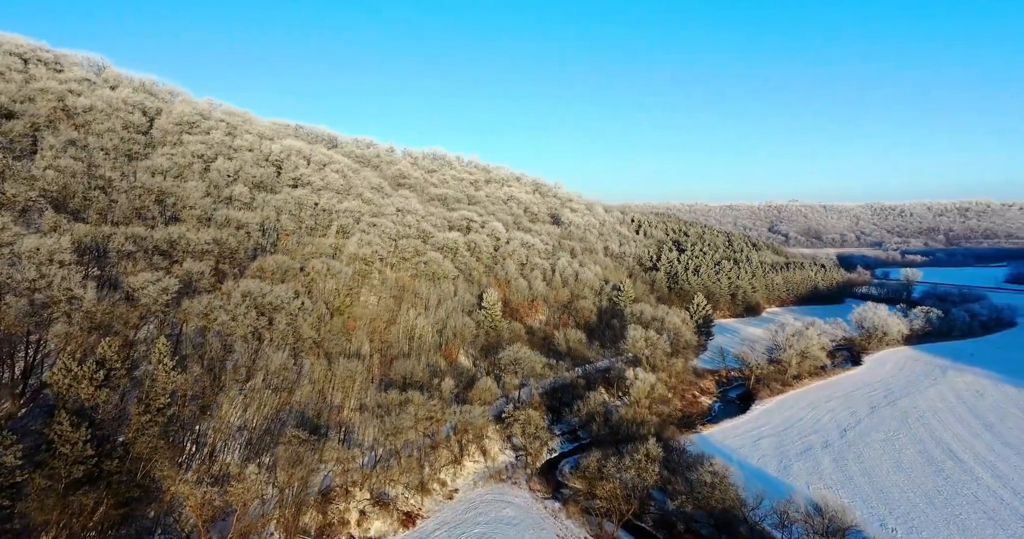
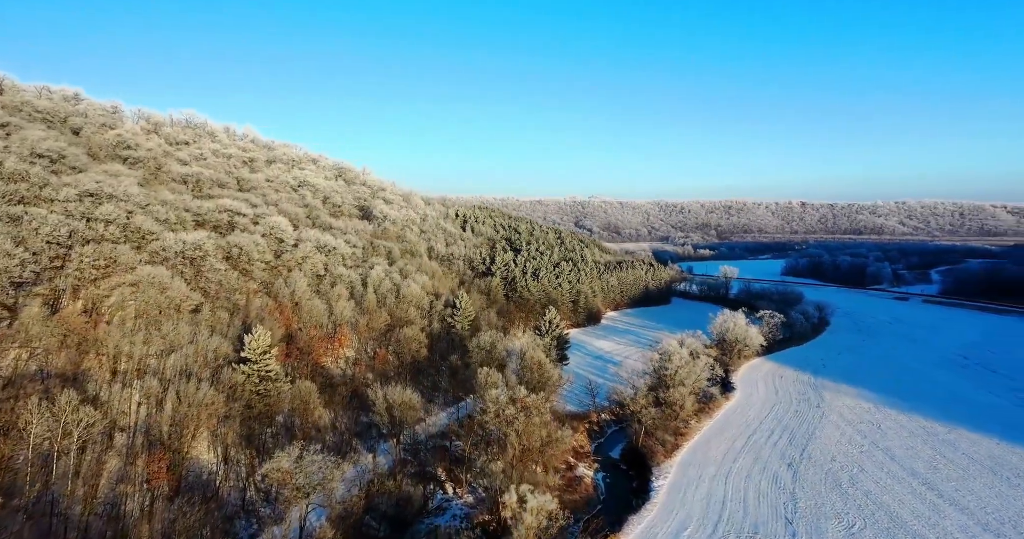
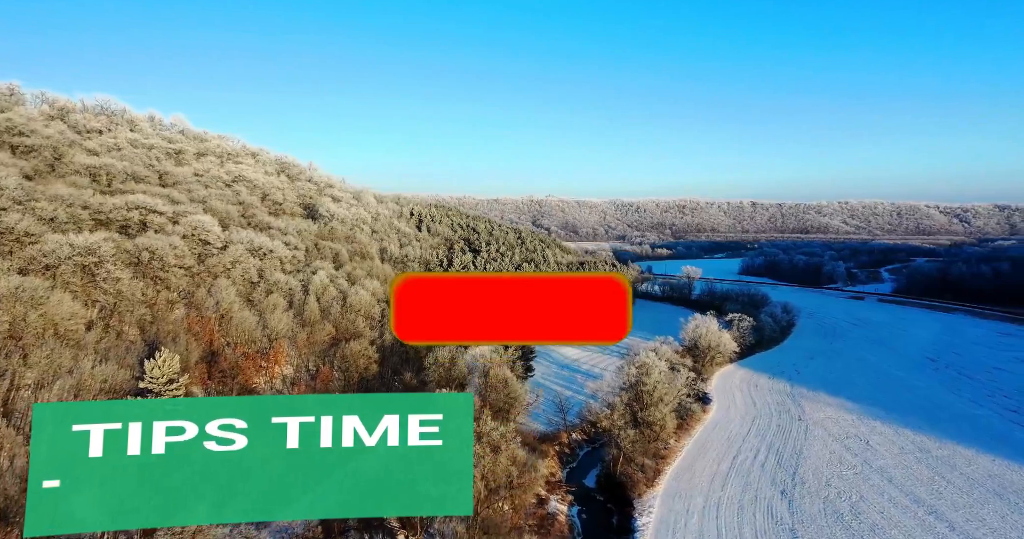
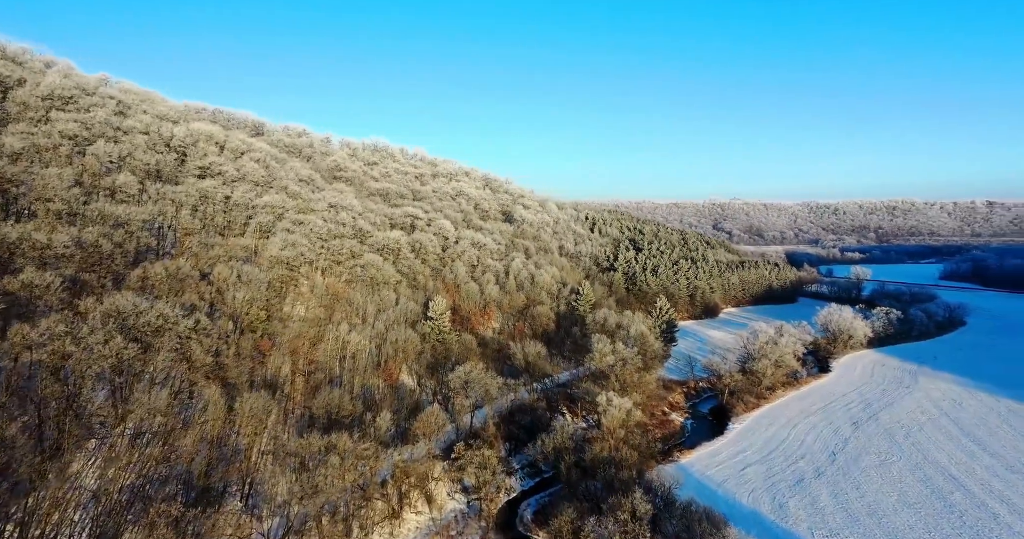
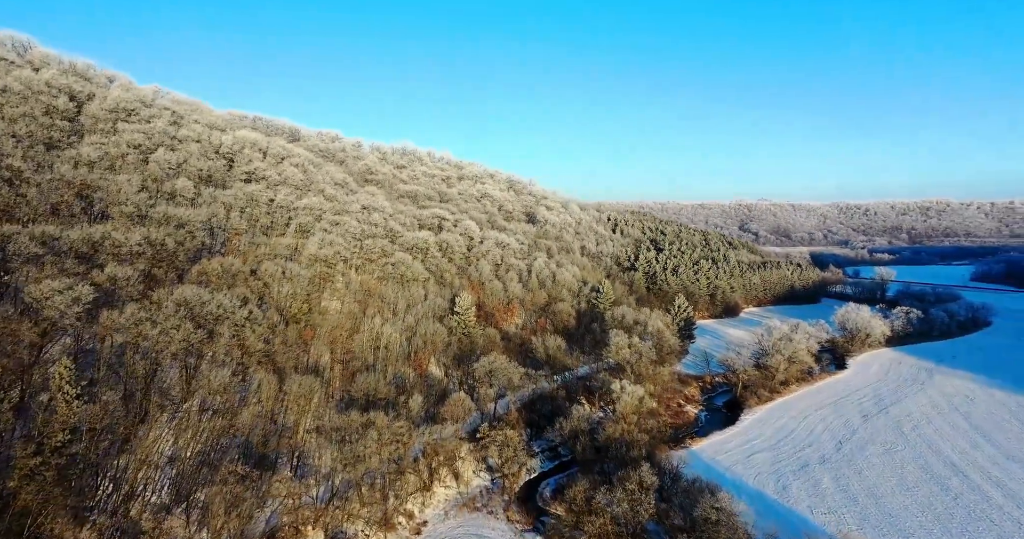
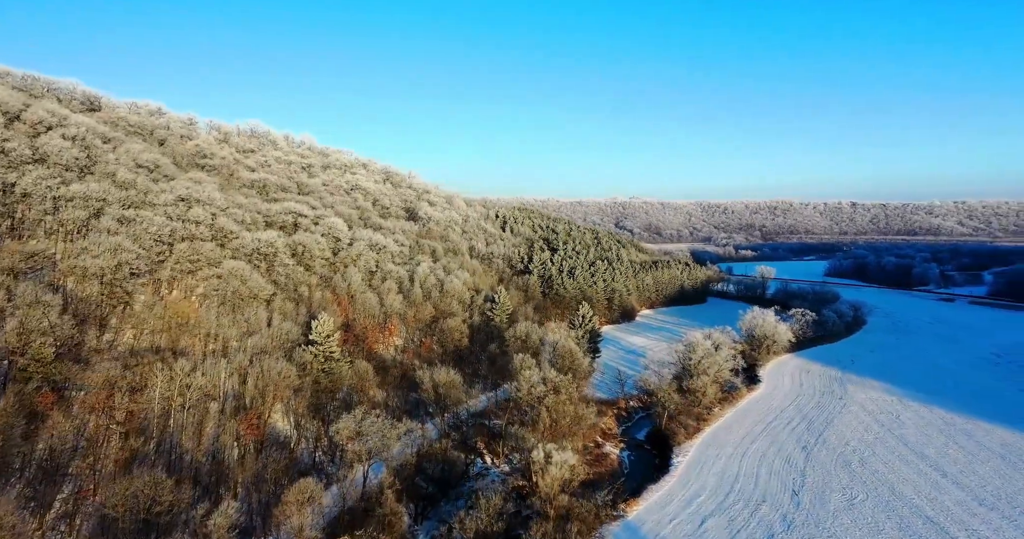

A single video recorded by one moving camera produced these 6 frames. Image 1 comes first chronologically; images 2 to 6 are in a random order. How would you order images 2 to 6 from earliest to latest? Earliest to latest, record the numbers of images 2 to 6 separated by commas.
5, 4, 6, 2, 3
